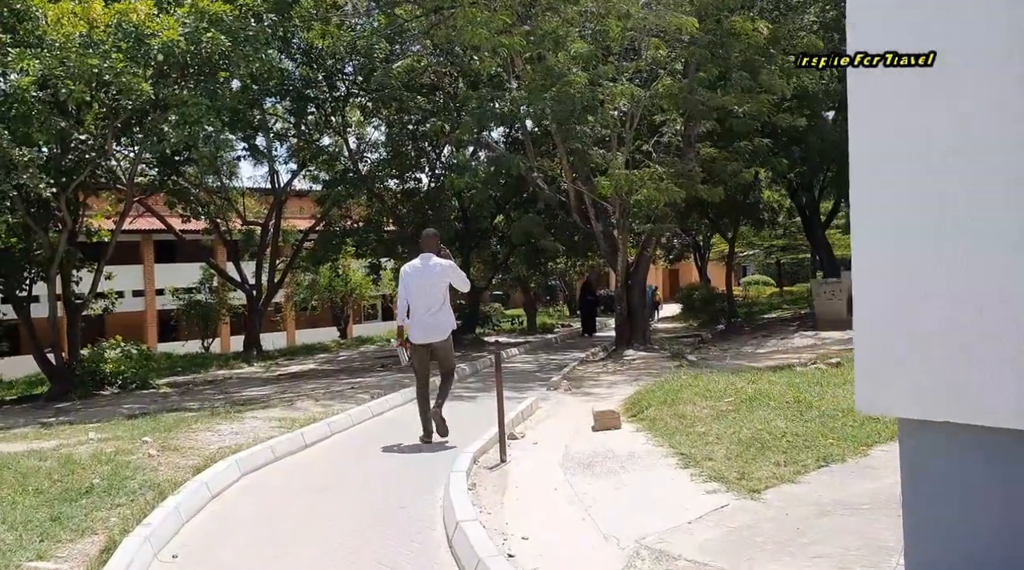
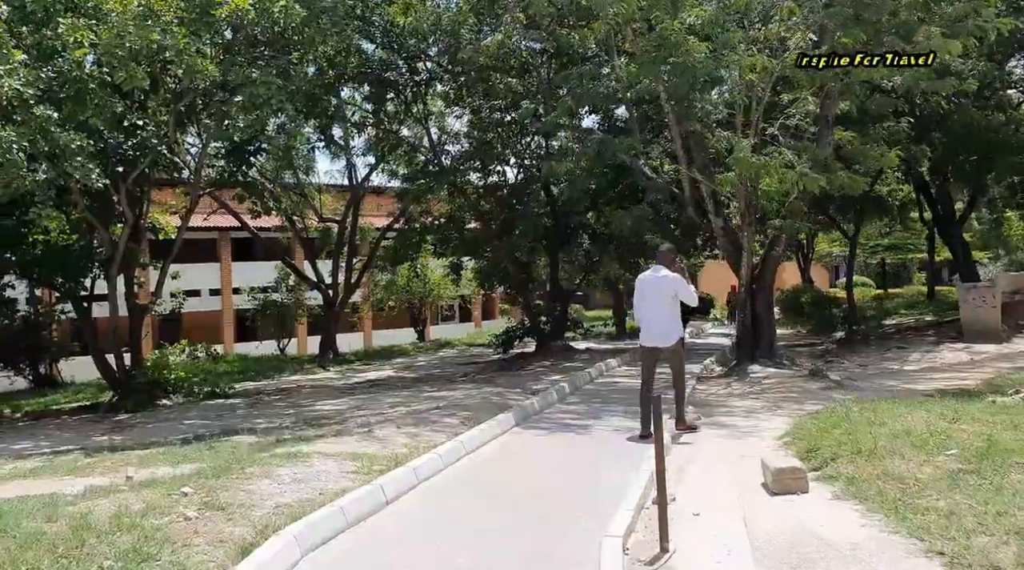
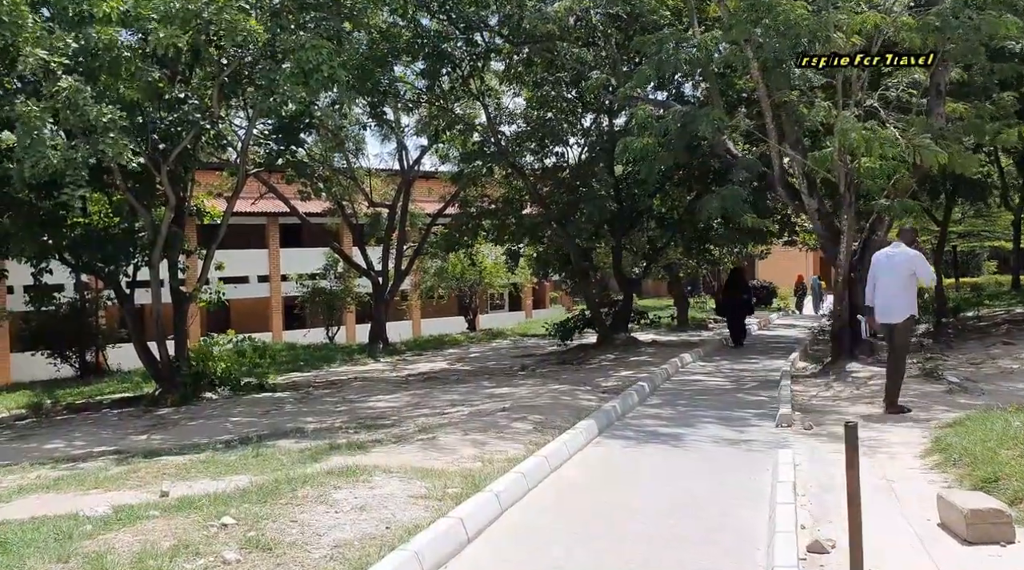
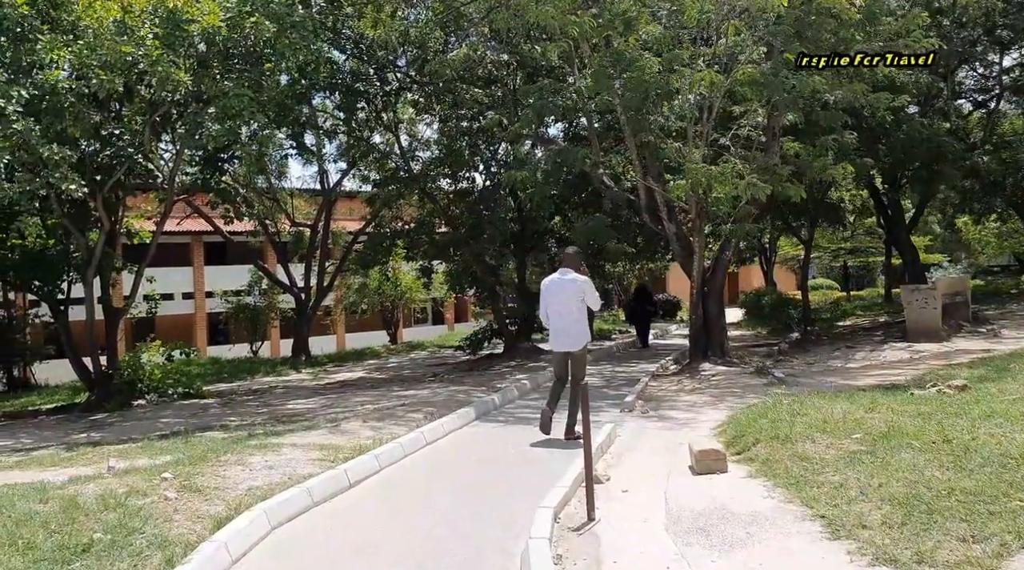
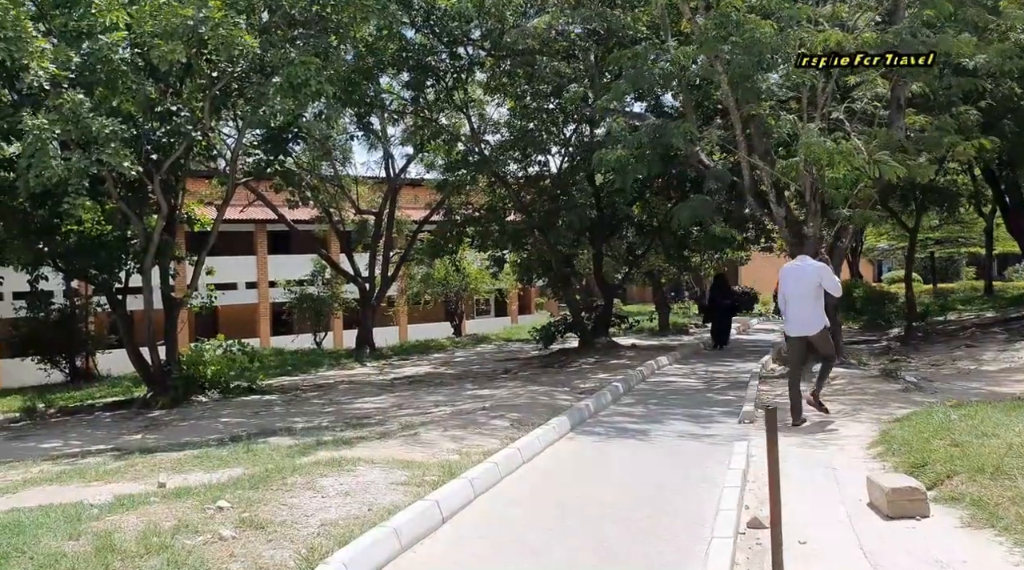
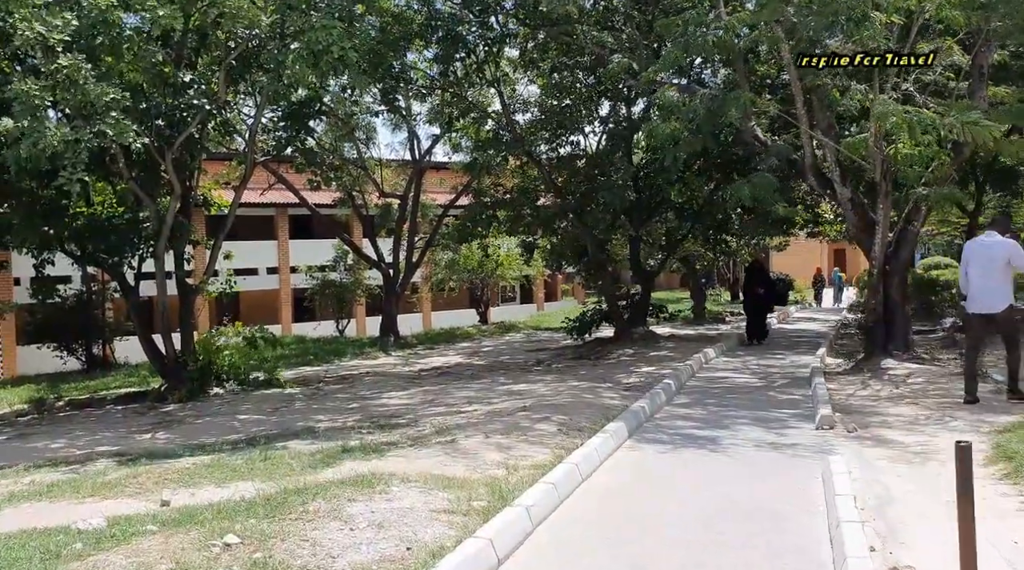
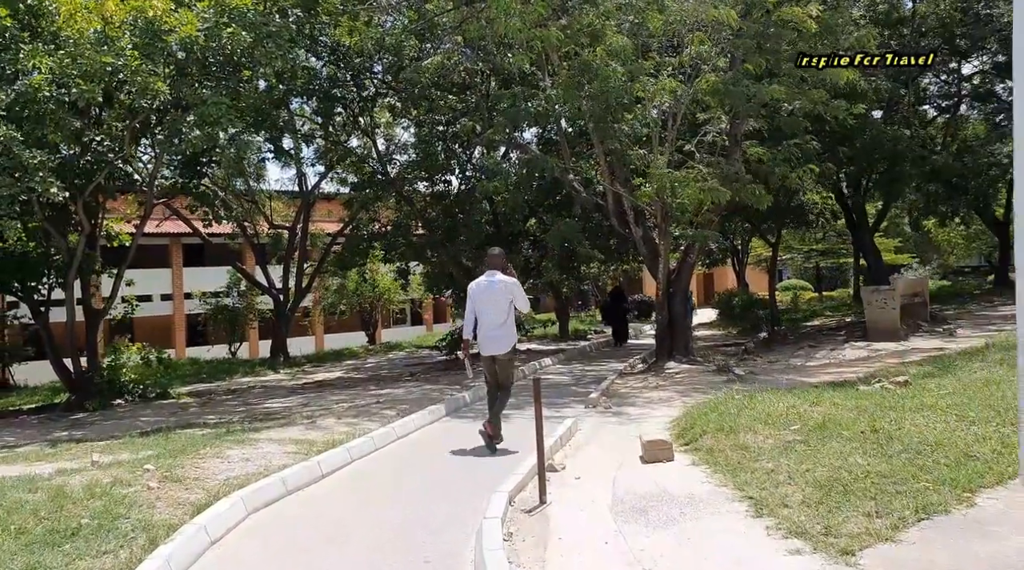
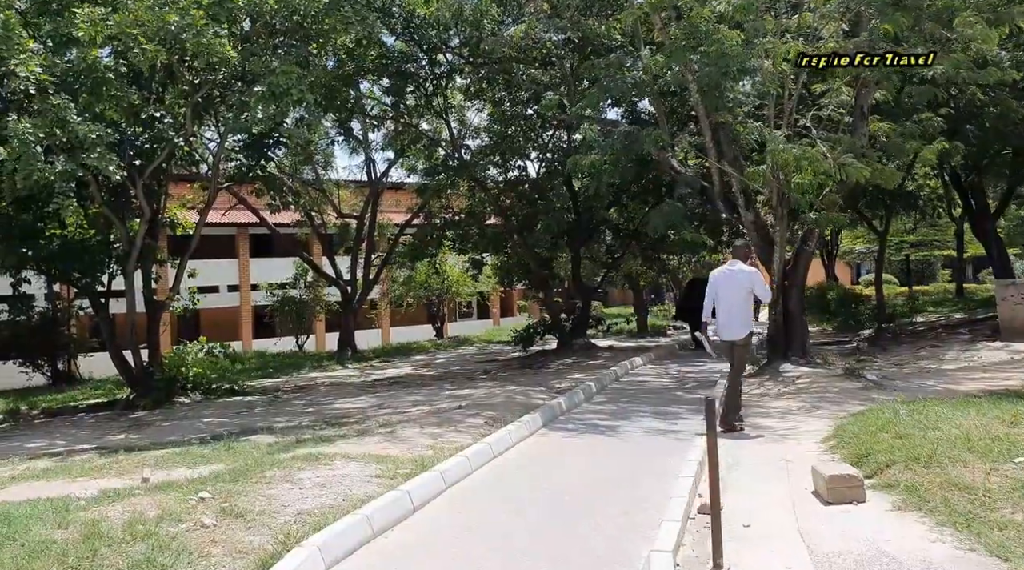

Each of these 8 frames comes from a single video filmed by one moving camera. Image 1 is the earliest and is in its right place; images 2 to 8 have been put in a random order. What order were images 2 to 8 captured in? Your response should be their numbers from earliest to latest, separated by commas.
7, 4, 2, 8, 5, 3, 6
